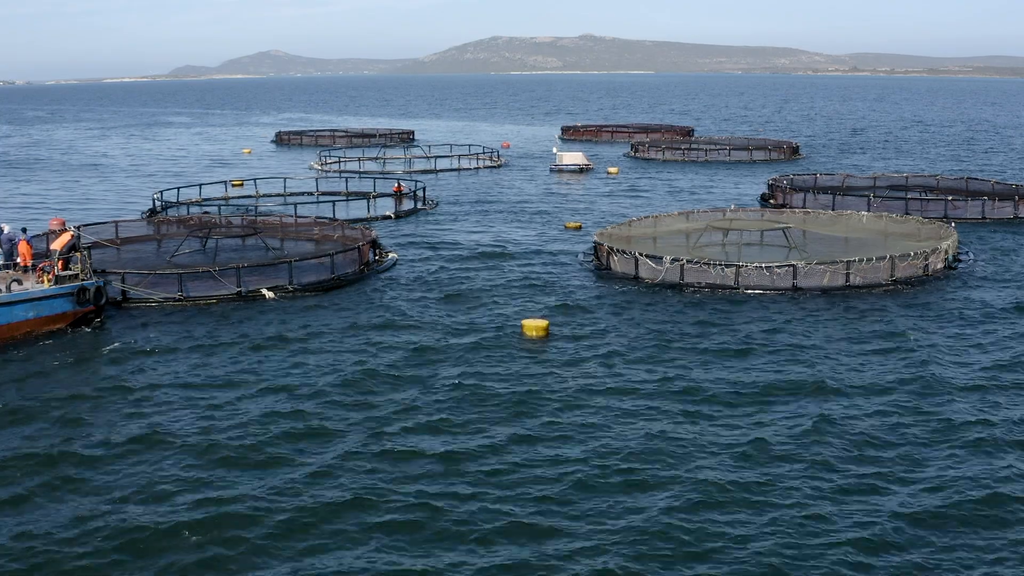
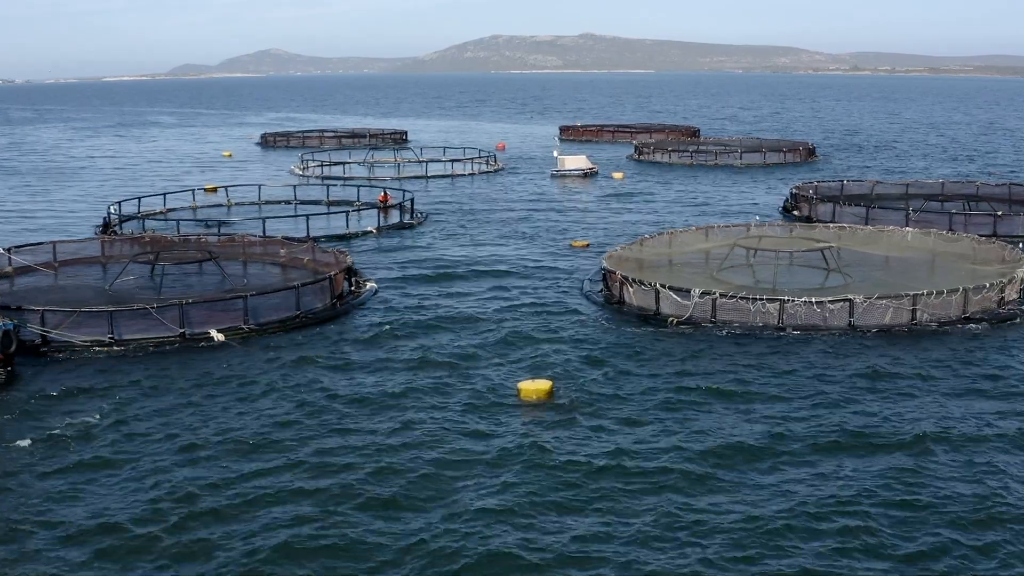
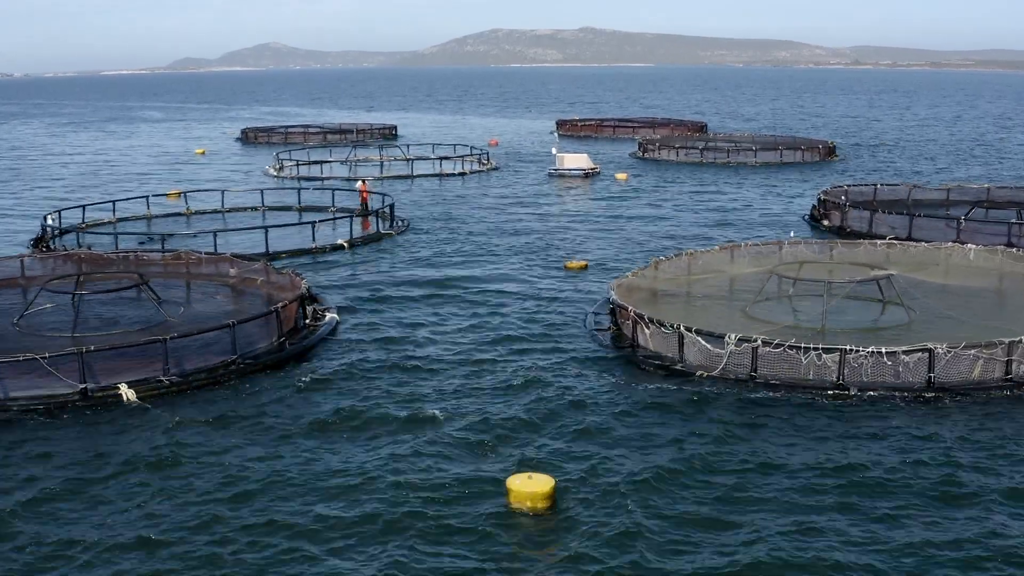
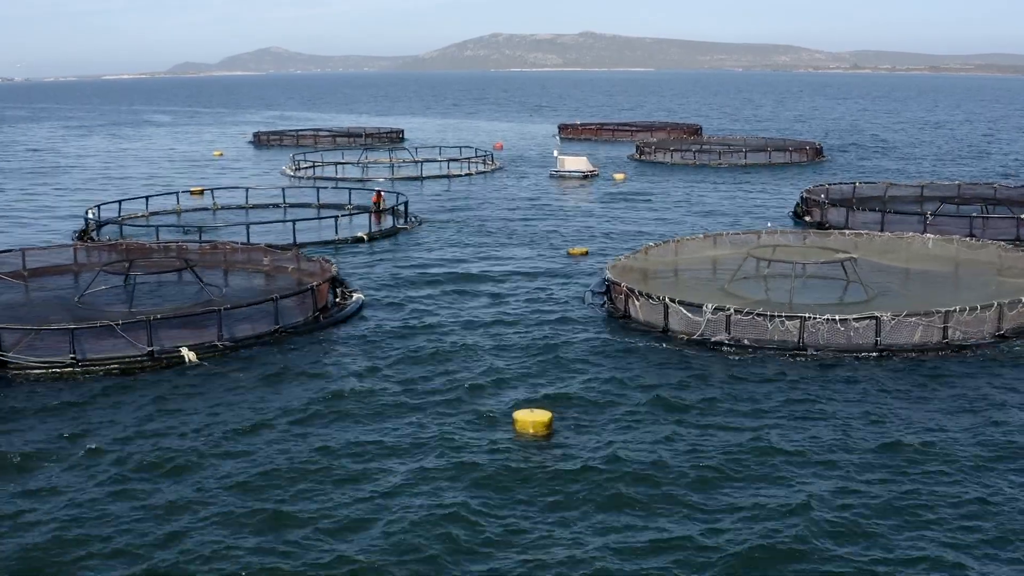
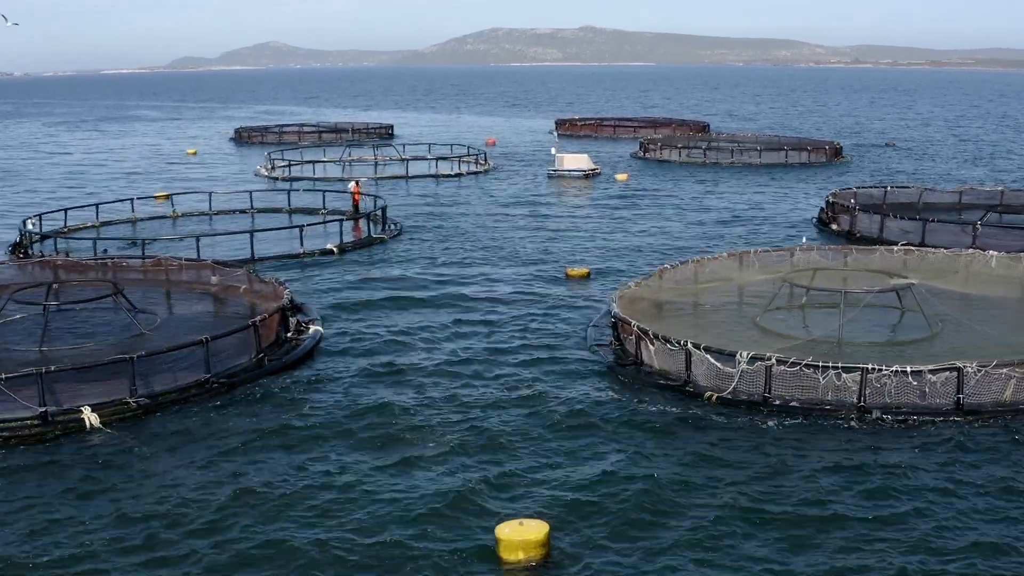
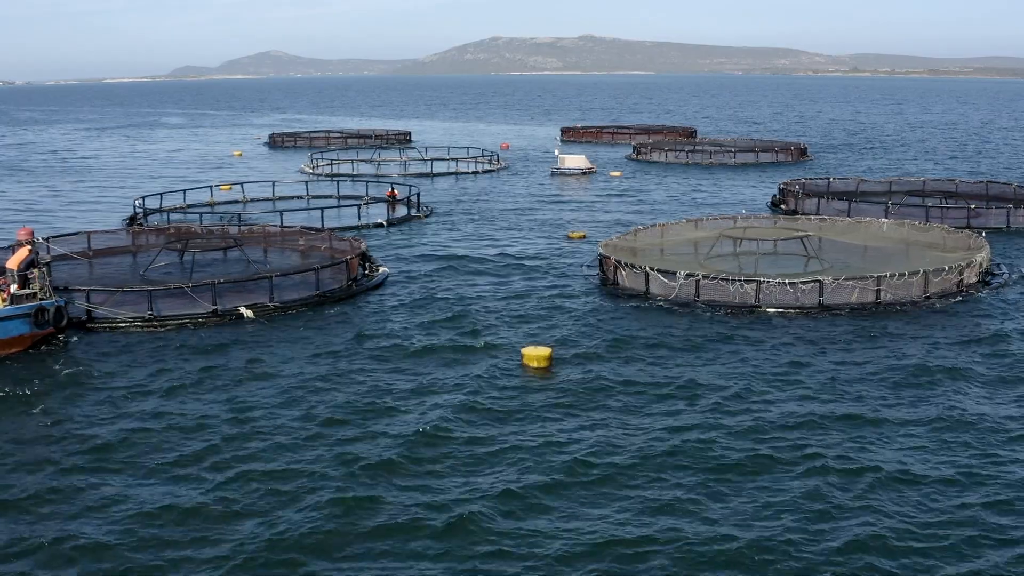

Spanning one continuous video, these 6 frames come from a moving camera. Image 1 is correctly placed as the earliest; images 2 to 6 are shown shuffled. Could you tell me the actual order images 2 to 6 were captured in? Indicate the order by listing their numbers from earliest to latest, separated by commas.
6, 2, 4, 3, 5
